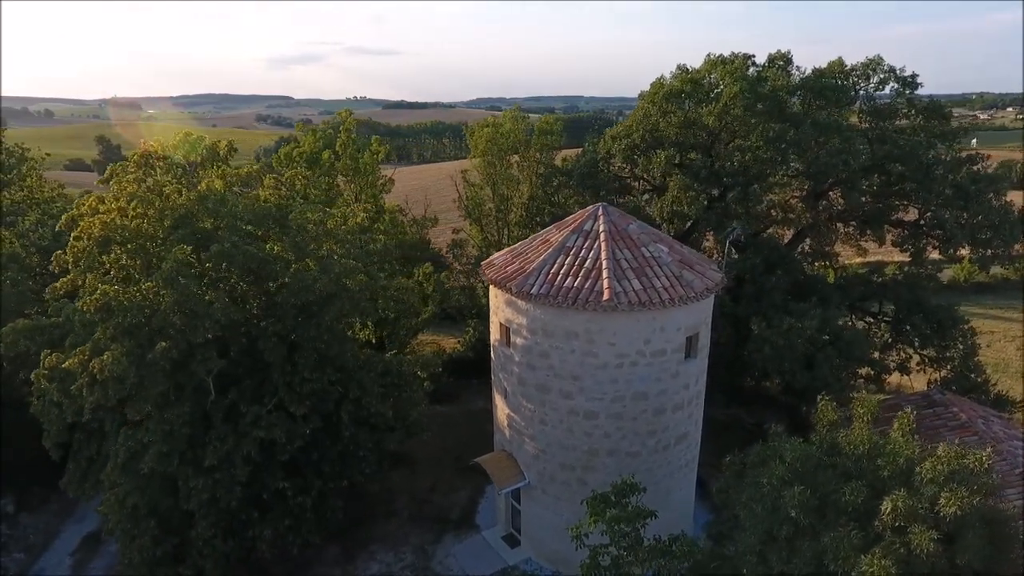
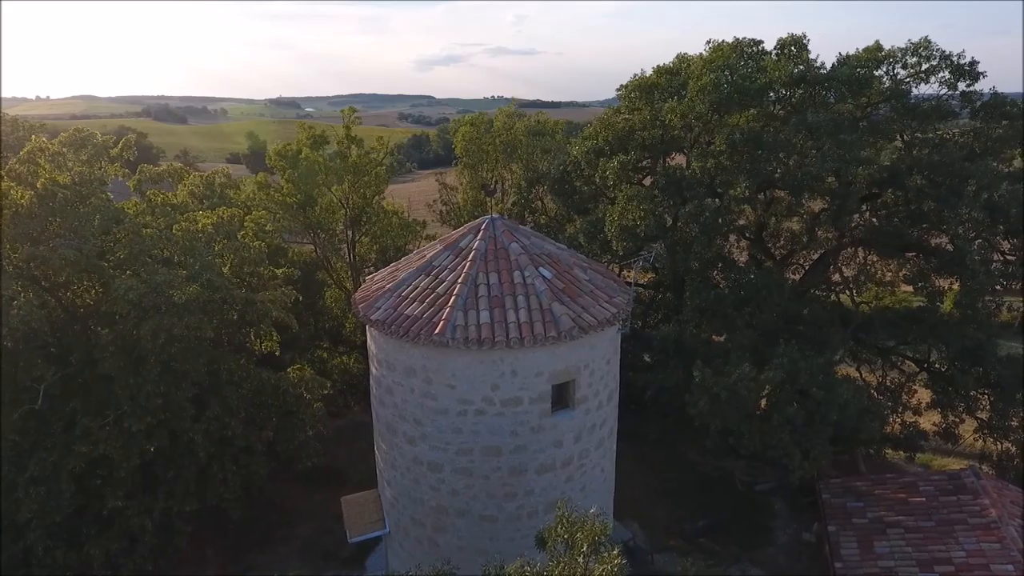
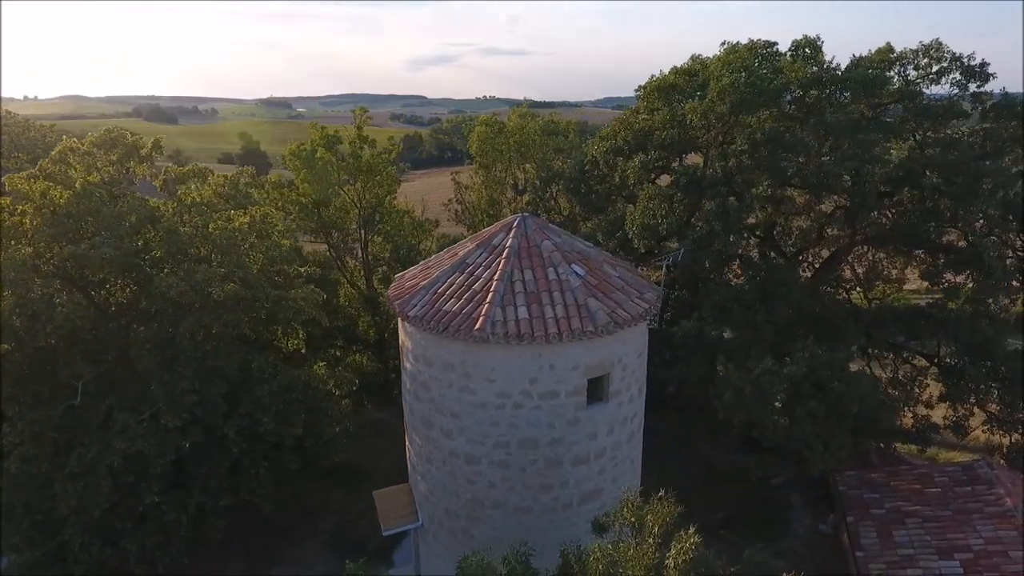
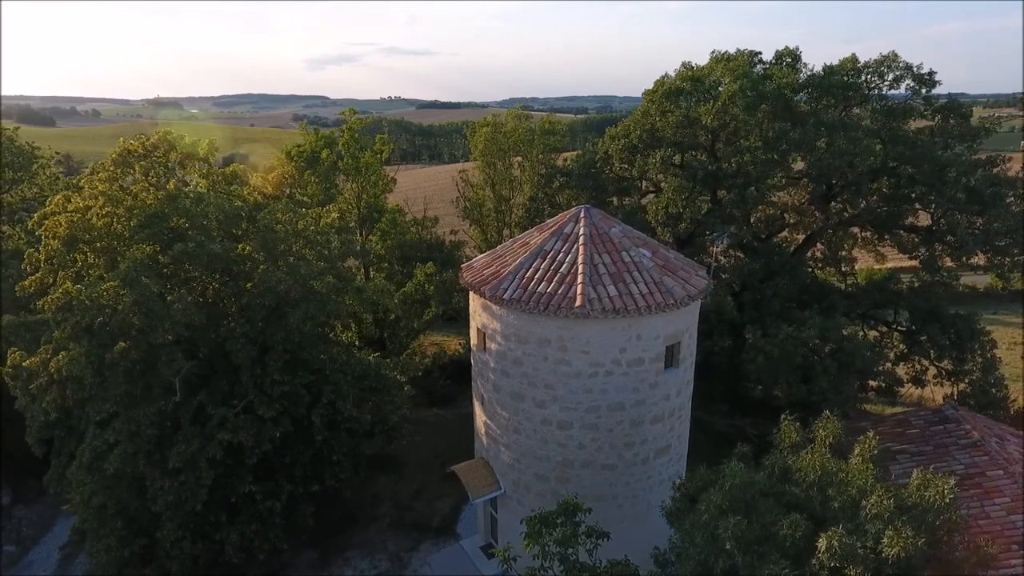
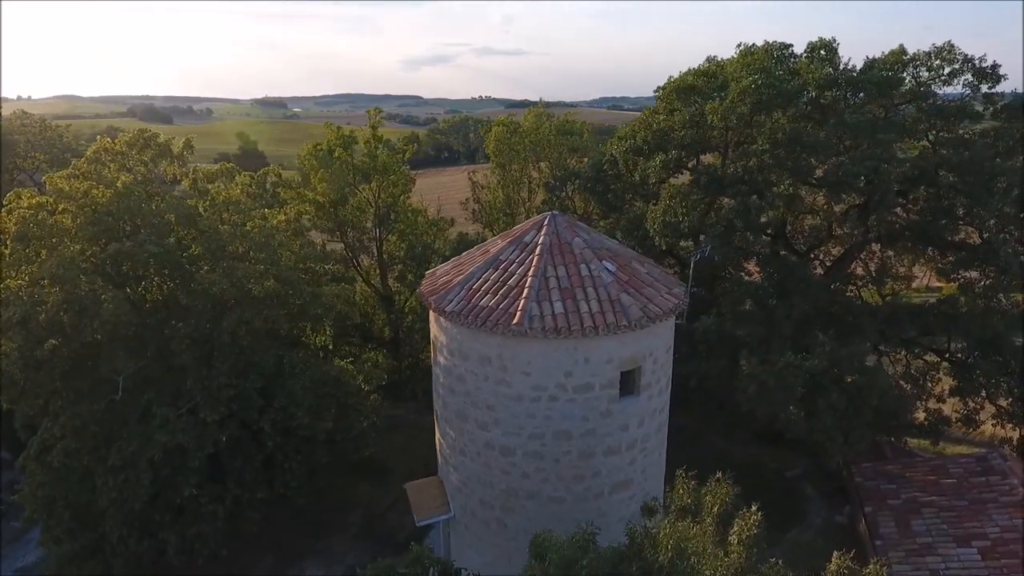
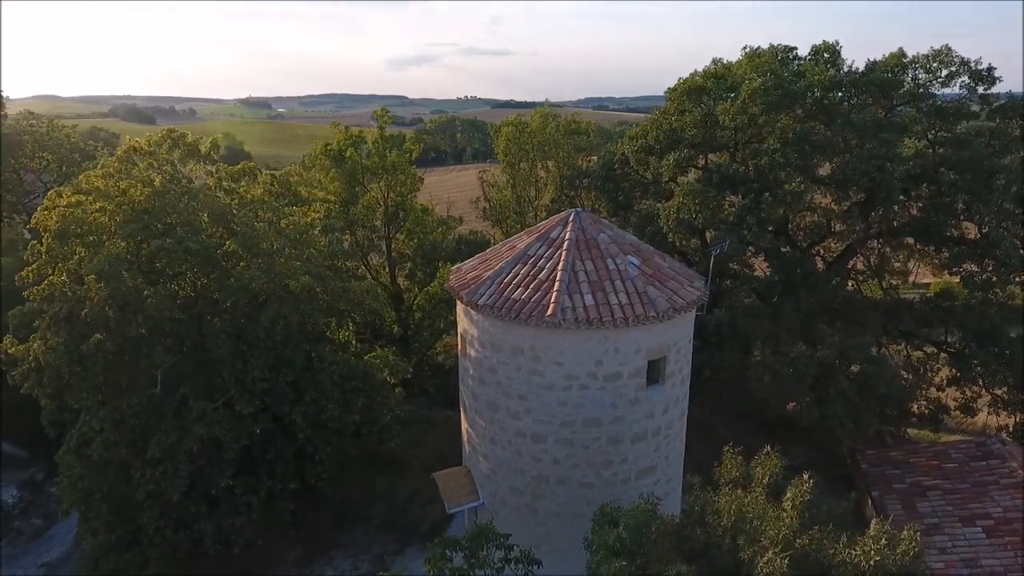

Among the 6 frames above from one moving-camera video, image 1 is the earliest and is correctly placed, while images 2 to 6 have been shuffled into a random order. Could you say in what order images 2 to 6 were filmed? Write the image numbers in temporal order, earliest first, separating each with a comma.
4, 6, 5, 3, 2
